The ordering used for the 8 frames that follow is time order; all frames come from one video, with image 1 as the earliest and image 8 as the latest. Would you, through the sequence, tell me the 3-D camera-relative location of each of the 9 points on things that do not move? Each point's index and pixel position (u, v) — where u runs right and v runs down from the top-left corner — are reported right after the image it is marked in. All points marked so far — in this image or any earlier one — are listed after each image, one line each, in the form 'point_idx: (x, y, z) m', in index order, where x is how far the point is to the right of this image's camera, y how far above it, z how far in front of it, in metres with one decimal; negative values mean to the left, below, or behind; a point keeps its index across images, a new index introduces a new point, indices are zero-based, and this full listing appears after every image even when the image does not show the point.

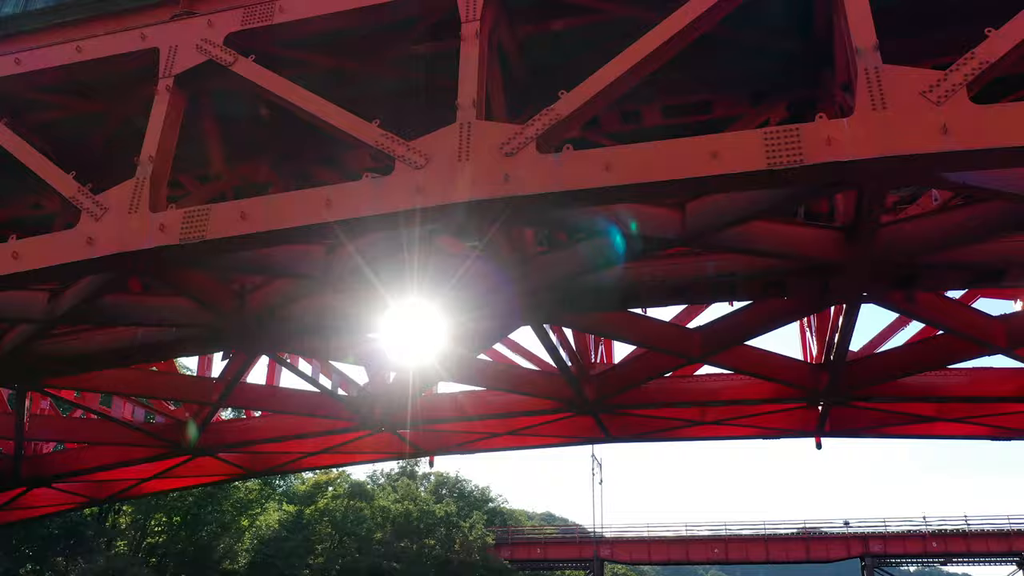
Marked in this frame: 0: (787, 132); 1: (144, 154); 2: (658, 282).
0: (+3.0, +1.7, +9.0) m
1: (-5.1, +1.9, +11.4) m
2: (+2.1, +0.1, +11.8) m
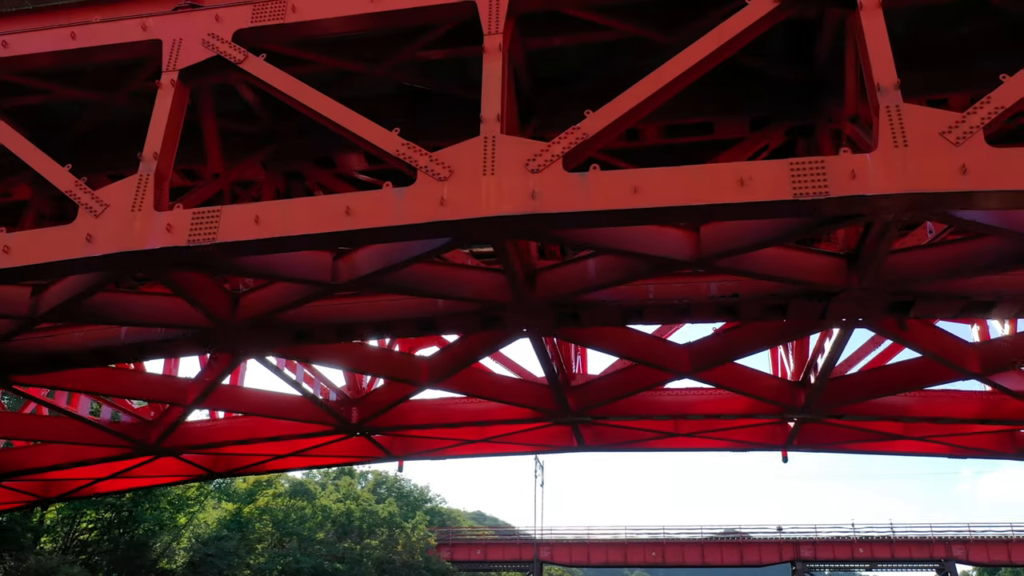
0: (+3.4, +1.4, +9.2) m
1: (-4.9, +1.9, +11.0) m
2: (+2.2, -0.2, +12.0) m
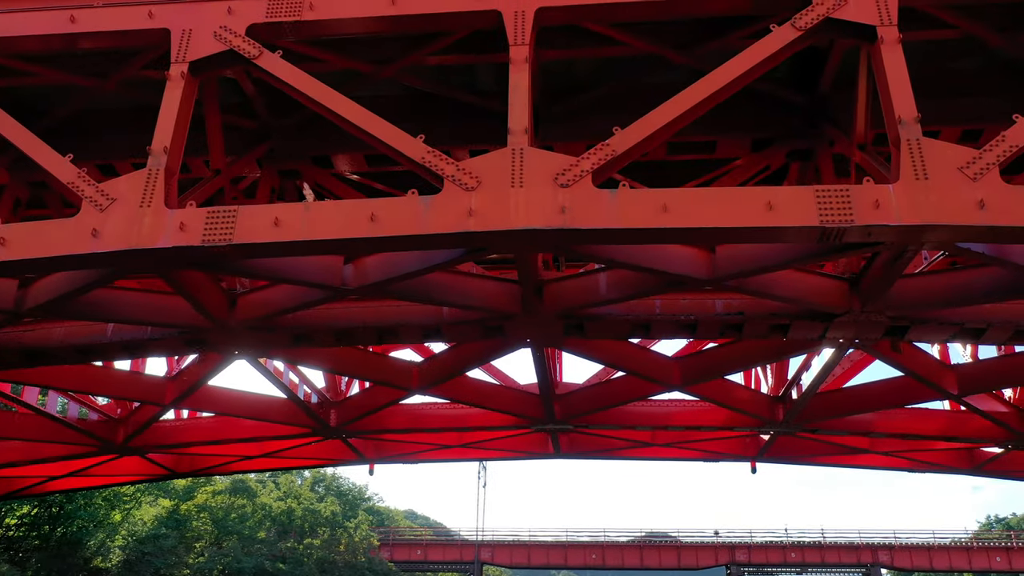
0: (+3.8, +1.1, +9.5) m
1: (-4.6, +1.9, +10.6) m
2: (+2.4, -0.4, +12.1) m
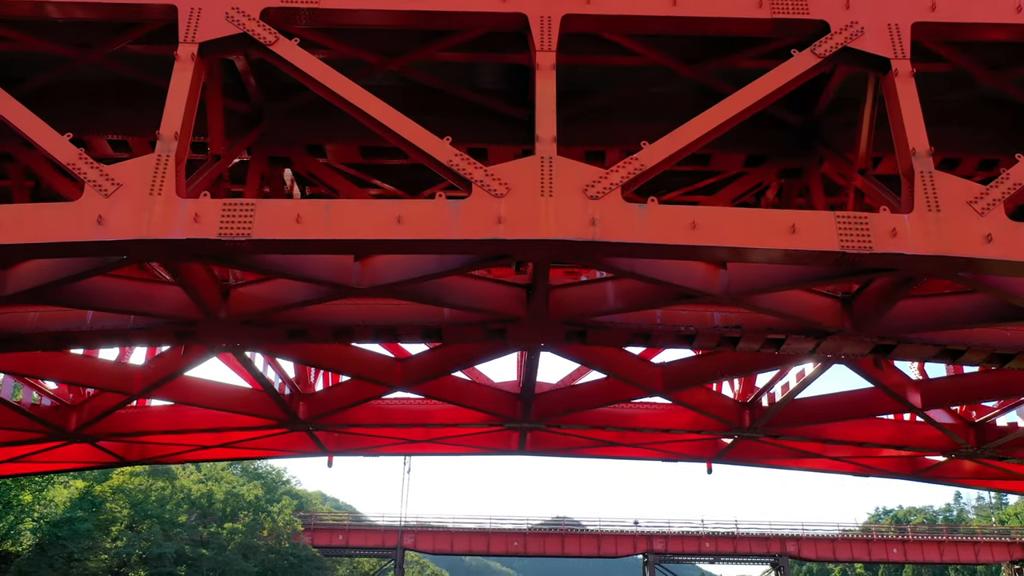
0: (+4.1, +0.8, +9.8) m
1: (-4.3, +2.0, +10.1) m
2: (+2.4, -0.6, +12.4) m
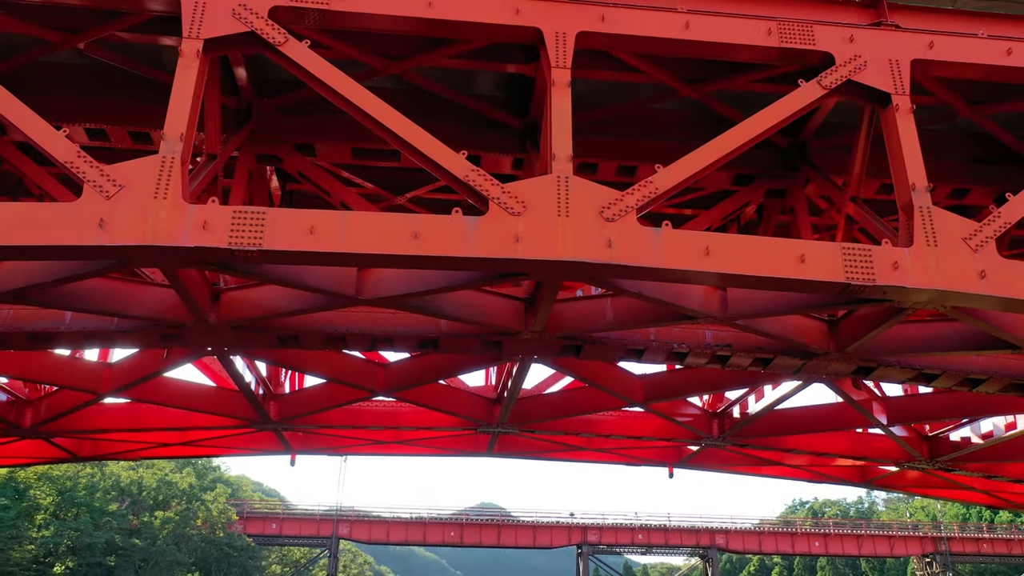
0: (+4.3, +0.5, +10.1) m
1: (-4.0, +1.9, +9.7) m
2: (+2.3, -0.9, +12.5) m
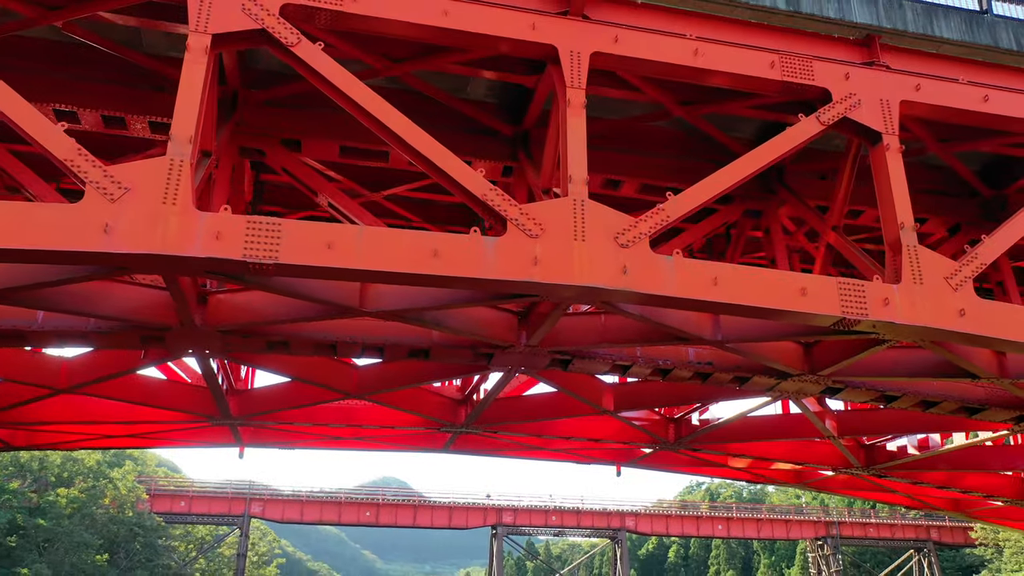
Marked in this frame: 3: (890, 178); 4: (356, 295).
0: (+4.4, 0.0, +10.6) m
1: (-3.7, +1.8, +9.2) m
2: (+2.2, -1.1, +12.8) m
3: (+5.3, +1.5, +11.5) m
4: (-2.0, -0.1, +10.6) m
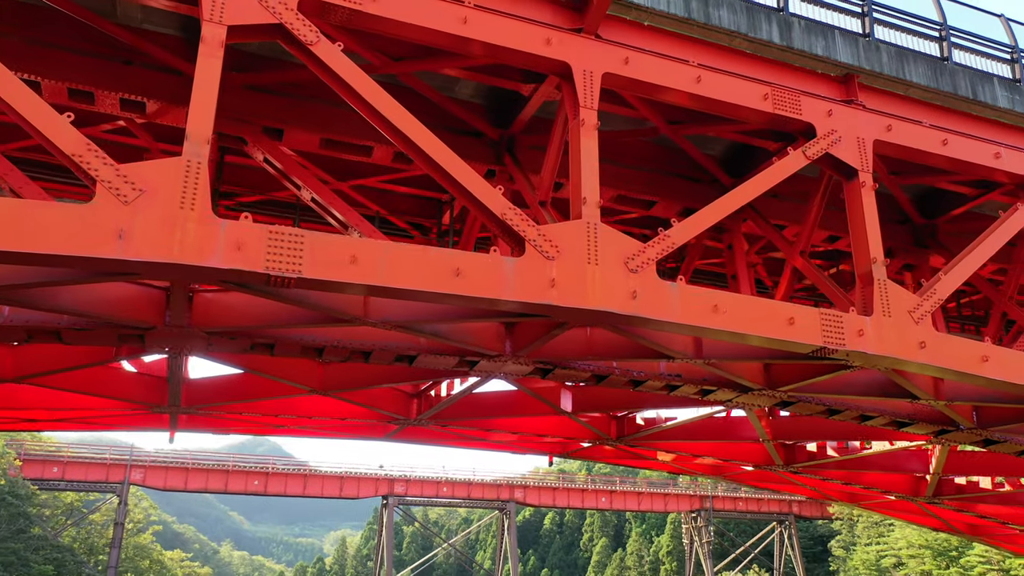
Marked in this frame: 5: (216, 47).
0: (+4.5, -0.4, +11.3) m
1: (-3.4, +1.7, +8.7) m
2: (+1.8, -1.3, +13.2) m
3: (+5.3, +1.1, +12.2) m
4: (-1.9, -0.2, +10.4) m
5: (-3.3, +2.7, +9.1) m
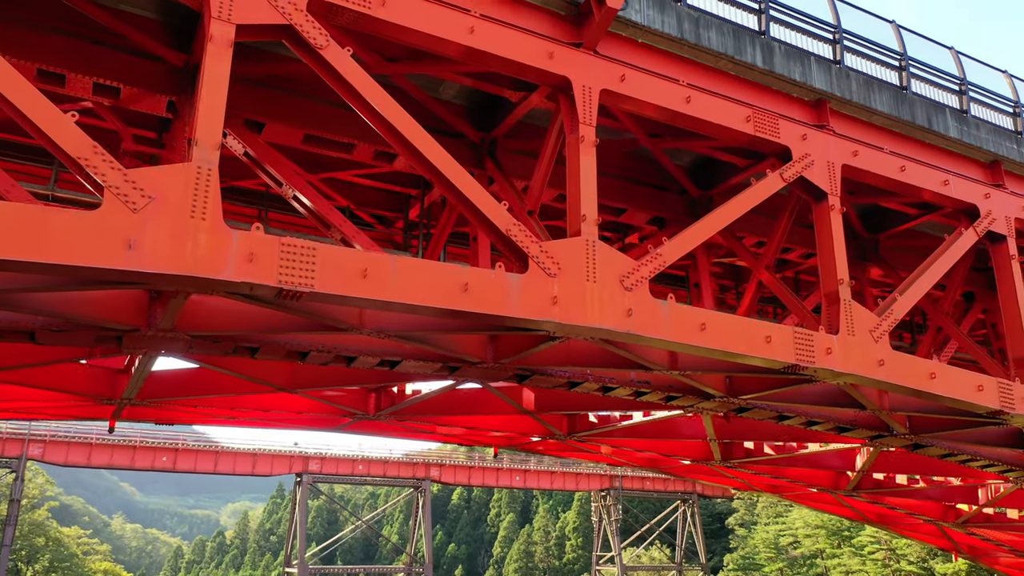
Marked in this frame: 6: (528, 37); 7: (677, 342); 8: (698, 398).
0: (+4.3, -0.7, +11.9) m
1: (-3.1, +1.6, +8.4) m
2: (+1.4, -1.5, +13.5) m
3: (+5.0, +0.8, +12.8) m
4: (-2.0, -0.3, +10.2) m
5: (-3.1, +2.6, +8.8) m
6: (+0.2, +3.3, +10.8) m
7: (+2.2, -0.7, +10.7) m
8: (+3.3, -1.9, +14.5) m
